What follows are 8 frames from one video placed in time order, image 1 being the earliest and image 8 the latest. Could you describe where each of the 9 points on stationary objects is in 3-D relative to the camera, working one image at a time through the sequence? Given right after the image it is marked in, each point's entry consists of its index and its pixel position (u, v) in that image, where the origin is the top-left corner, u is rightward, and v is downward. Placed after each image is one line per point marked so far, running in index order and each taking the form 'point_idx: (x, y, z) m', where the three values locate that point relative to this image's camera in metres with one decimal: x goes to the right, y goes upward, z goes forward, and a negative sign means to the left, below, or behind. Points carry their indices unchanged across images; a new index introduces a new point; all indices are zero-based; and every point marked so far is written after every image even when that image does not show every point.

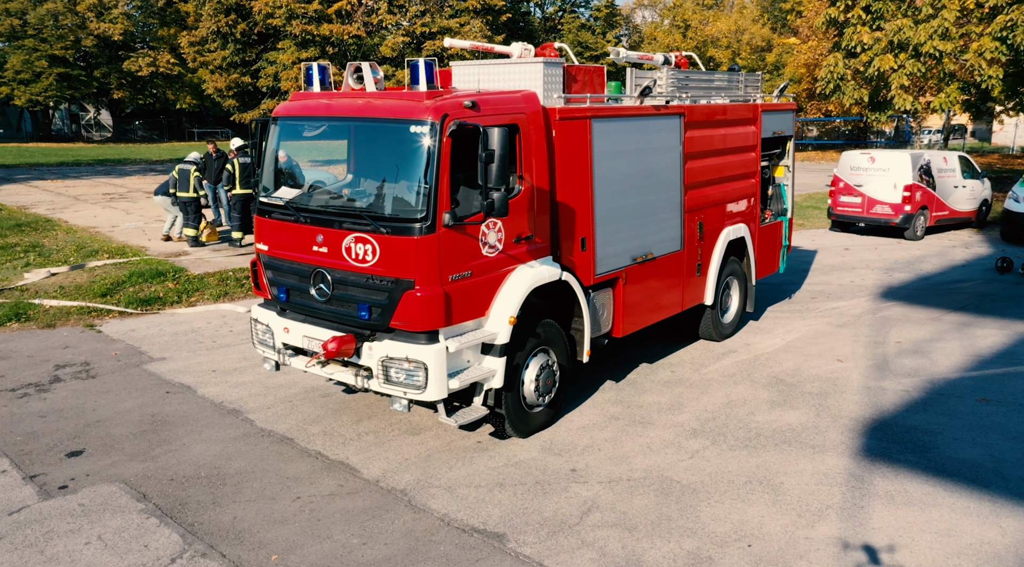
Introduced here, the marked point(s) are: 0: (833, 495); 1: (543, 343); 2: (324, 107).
0: (+2.2, -1.4, +5.4) m
1: (+0.3, -0.5, +6.4) m
2: (-1.5, +1.3, +6.1) m
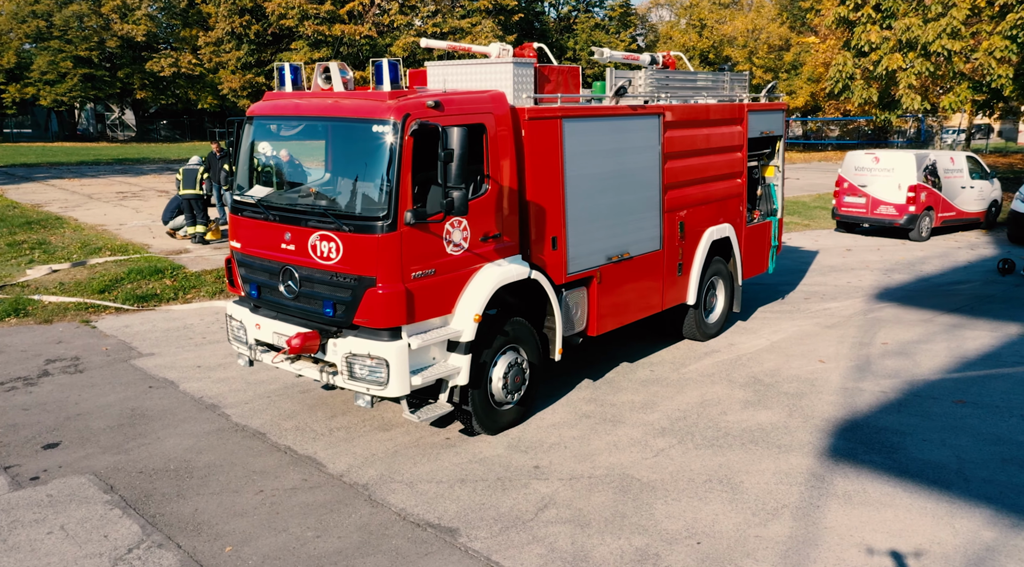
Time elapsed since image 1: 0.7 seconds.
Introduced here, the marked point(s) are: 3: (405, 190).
0: (+1.9, -1.4, +5.4) m
1: (0.0, -0.5, +6.4) m
2: (-1.7, +1.4, +6.2) m
3: (-0.7, +0.6, +5.5) m
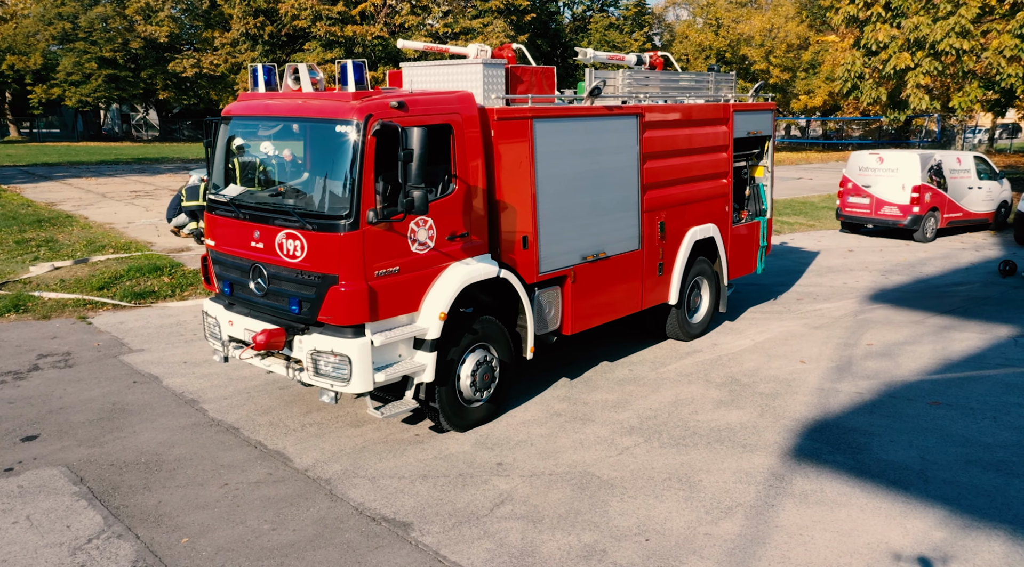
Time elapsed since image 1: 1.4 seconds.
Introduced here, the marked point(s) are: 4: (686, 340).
0: (+1.6, -1.4, +5.4) m
1: (-0.3, -0.5, +6.5) m
2: (-2.0, +1.4, +6.3) m
3: (-1.0, +0.7, +5.6) m
4: (+2.0, -0.7, +9.2) m
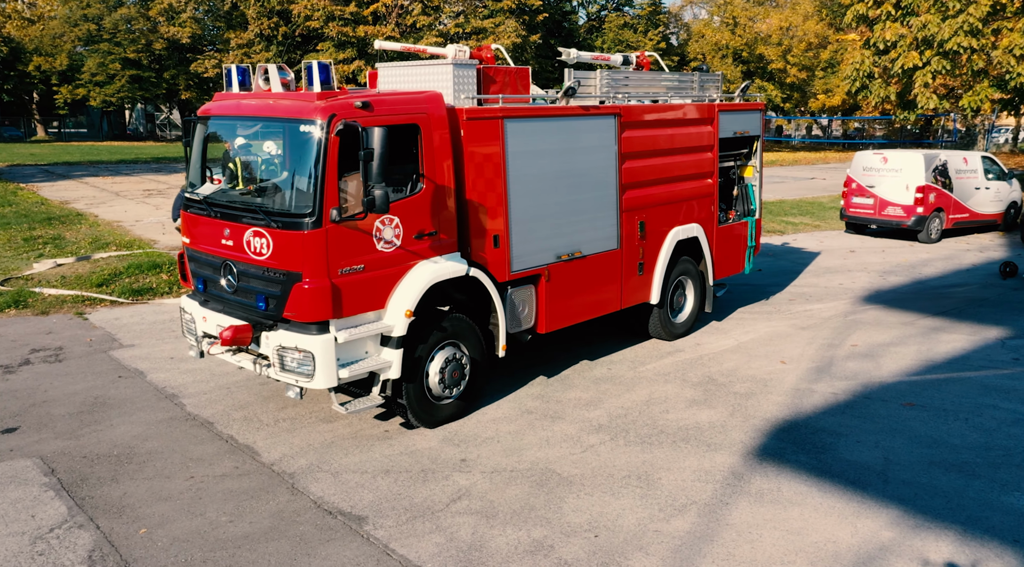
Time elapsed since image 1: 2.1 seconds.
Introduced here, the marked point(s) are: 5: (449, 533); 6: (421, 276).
0: (+1.3, -1.4, +5.5) m
1: (-0.5, -0.4, +6.6) m
2: (-2.2, +1.4, +6.4) m
3: (-1.3, +0.7, +5.6) m
4: (+1.8, -0.6, +9.2) m
5: (-0.4, -1.5, +4.9) m
6: (-0.7, +0.1, +6.2) m
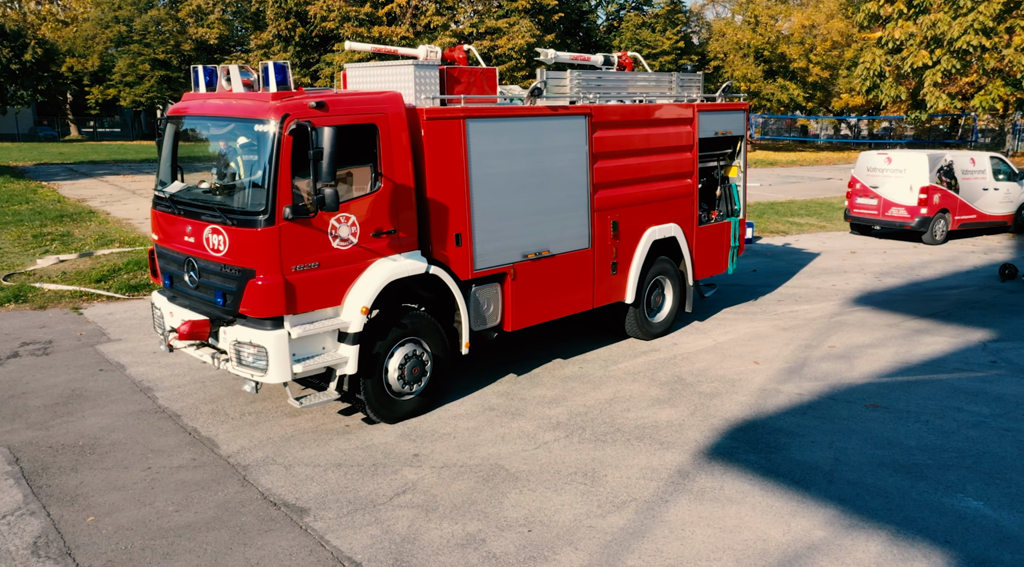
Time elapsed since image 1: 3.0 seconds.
0: (+0.9, -1.4, +5.5) m
1: (-0.9, -0.4, +6.7) m
2: (-2.6, +1.4, +6.5) m
3: (-1.7, +0.7, +5.8) m
4: (+1.5, -0.6, +9.2) m
5: (-0.8, -1.5, +5.0) m
6: (-1.1, +0.1, +6.3) m
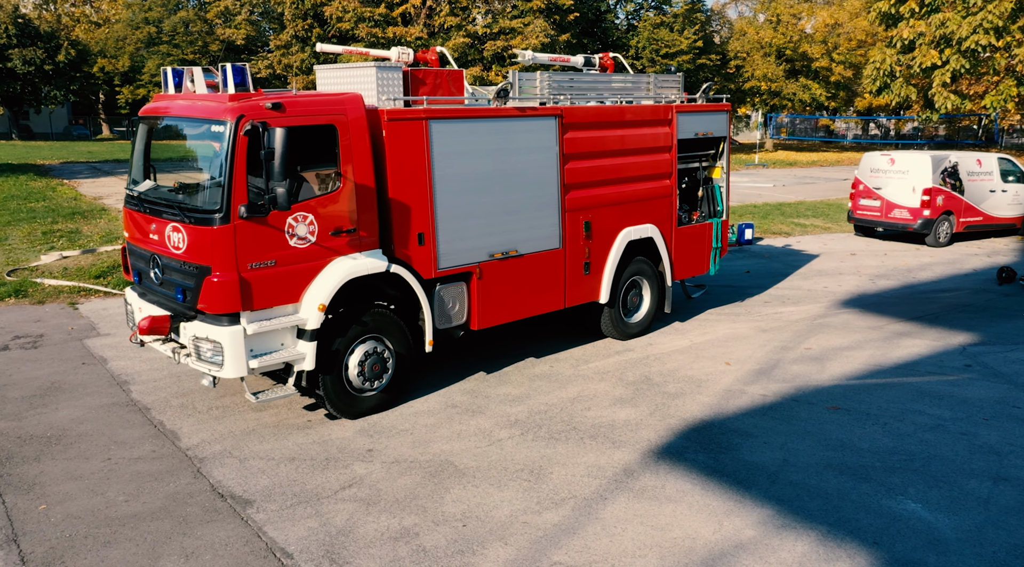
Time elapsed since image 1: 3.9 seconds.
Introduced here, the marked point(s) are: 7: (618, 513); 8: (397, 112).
0: (+0.5, -1.4, +5.6) m
1: (-1.2, -0.4, +6.8) m
2: (-2.9, +1.5, +6.7) m
3: (-2.0, +0.7, +5.9) m
4: (+1.3, -0.6, +9.3) m
5: (-1.2, -1.5, +5.1) m
6: (-1.4, +0.1, +6.4) m
7: (+0.7, -1.5, +5.2) m
8: (-1.0, +1.5, +6.7) m
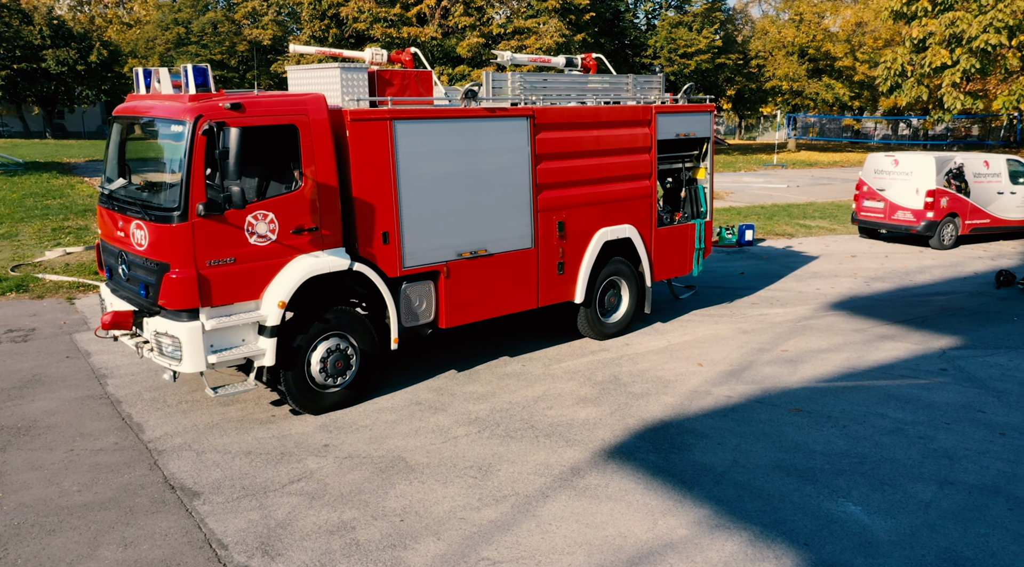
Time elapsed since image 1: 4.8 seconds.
0: (+0.1, -1.4, +5.6) m
1: (-1.5, -0.4, +6.9) m
2: (-3.2, +1.5, +6.8) m
3: (-2.4, +0.8, +6.0) m
4: (+1.0, -0.6, +9.3) m
5: (-1.6, -1.5, +5.2) m
6: (-1.8, +0.1, +6.5) m
7: (+0.3, -1.5, +5.2) m
8: (-1.3, +1.5, +6.8) m
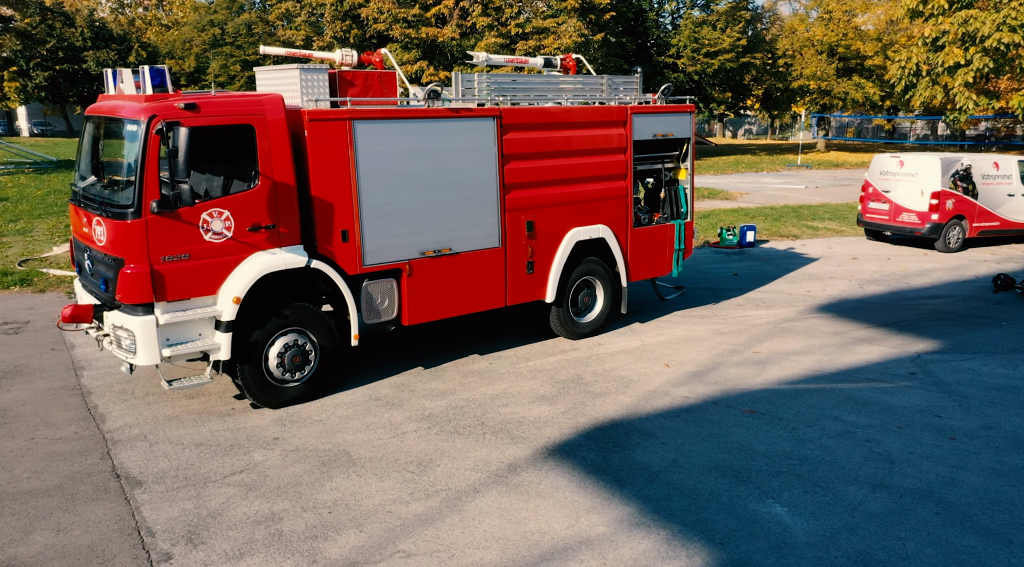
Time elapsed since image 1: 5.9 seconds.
0: (-0.3, -1.4, +5.7) m
1: (-1.9, -0.4, +7.0) m
2: (-3.6, +1.5, +7.0) m
3: (-2.8, +0.8, +6.2) m
4: (+0.7, -0.6, +9.3) m
5: (-2.1, -1.5, +5.4) m
6: (-2.2, +0.2, +6.7) m
7: (-0.2, -1.5, +5.3) m
8: (-1.7, +1.5, +6.9) m
